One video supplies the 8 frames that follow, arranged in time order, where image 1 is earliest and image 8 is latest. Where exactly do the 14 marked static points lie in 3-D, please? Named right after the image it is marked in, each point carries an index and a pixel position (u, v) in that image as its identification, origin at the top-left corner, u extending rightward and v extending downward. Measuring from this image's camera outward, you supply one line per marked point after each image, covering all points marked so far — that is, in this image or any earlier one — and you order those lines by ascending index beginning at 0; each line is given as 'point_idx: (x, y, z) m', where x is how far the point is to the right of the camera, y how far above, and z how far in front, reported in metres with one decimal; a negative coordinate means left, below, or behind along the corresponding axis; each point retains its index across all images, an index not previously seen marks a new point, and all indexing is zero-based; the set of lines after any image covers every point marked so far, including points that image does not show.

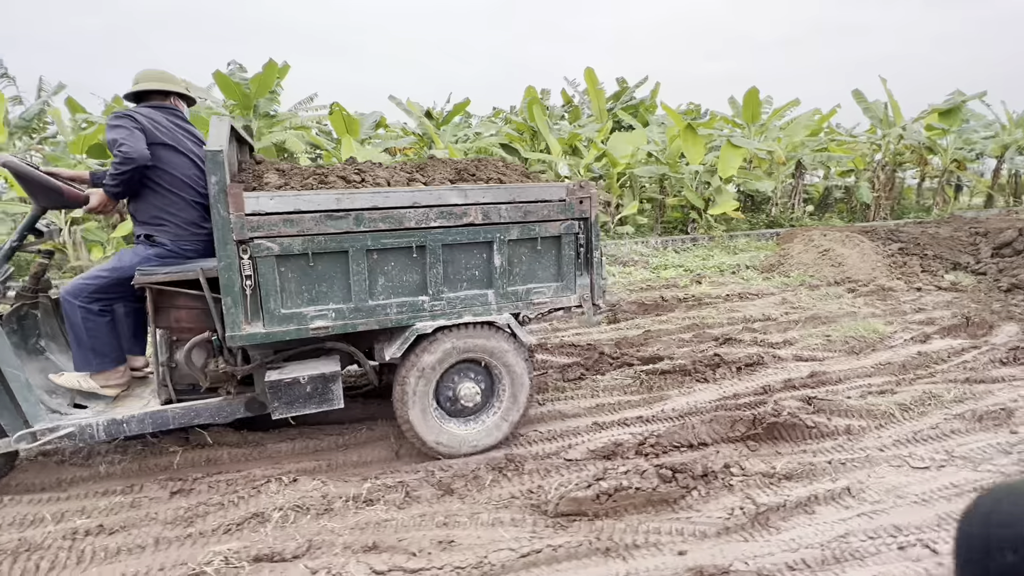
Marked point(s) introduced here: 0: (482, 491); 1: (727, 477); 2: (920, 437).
0: (-0.1, -1.1, +2.7) m
1: (+1.0, -1.1, +2.7) m
2: (+2.7, -1.0, +3.2) m
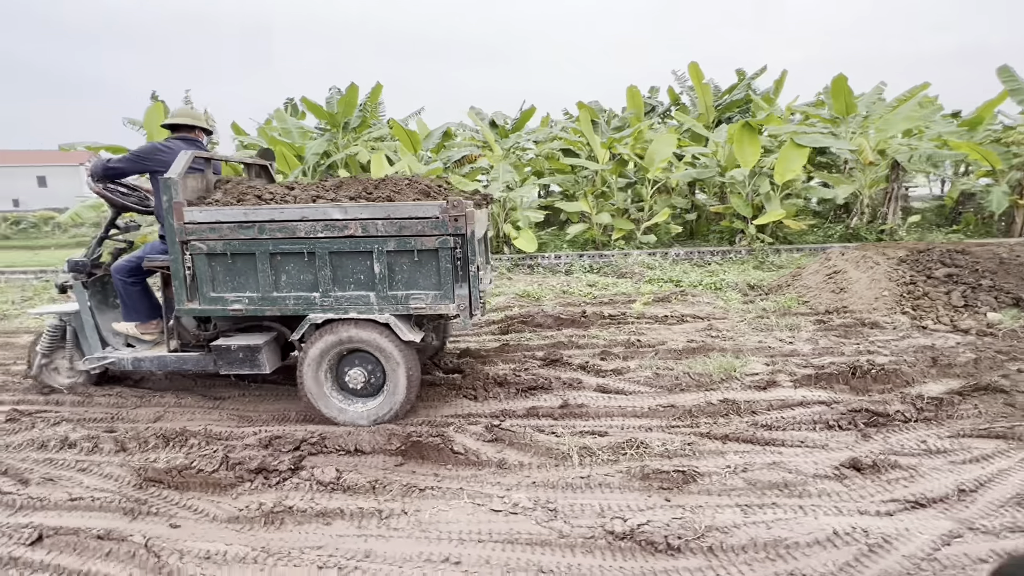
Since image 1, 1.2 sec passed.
0: (-2.6, -1.1, +3.4) m
1: (-1.5, -1.2, +3.0) m
2: (+0.3, -1.2, +3.0) m
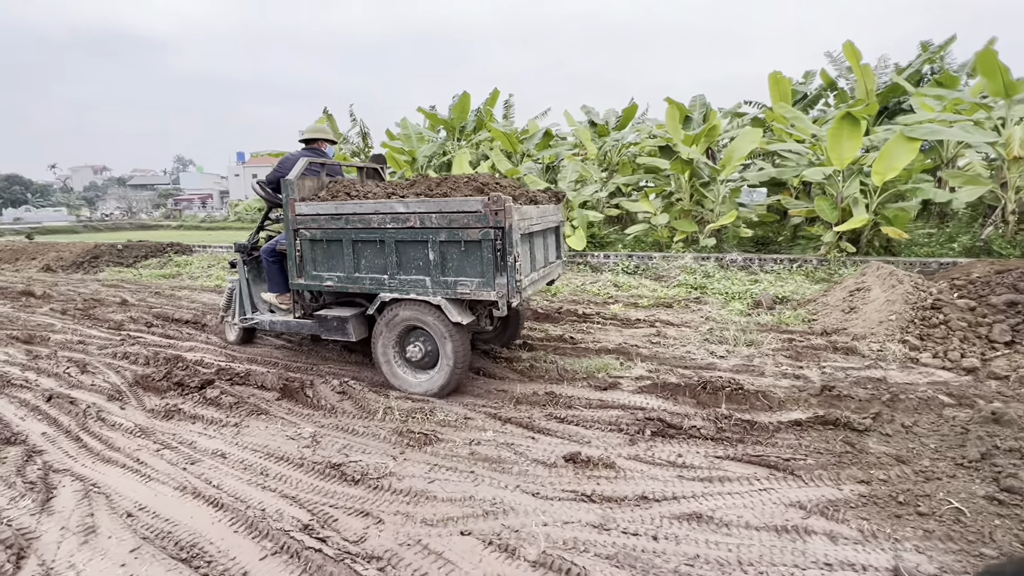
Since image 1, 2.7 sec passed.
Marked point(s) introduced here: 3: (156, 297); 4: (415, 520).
0: (-3.8, -0.8, +5.2) m
1: (-2.9, -0.9, +4.5) m
2: (-1.3, -1.1, +3.8) m
3: (-6.7, -0.2, +9.2) m
4: (-0.5, -1.3, +2.7) m
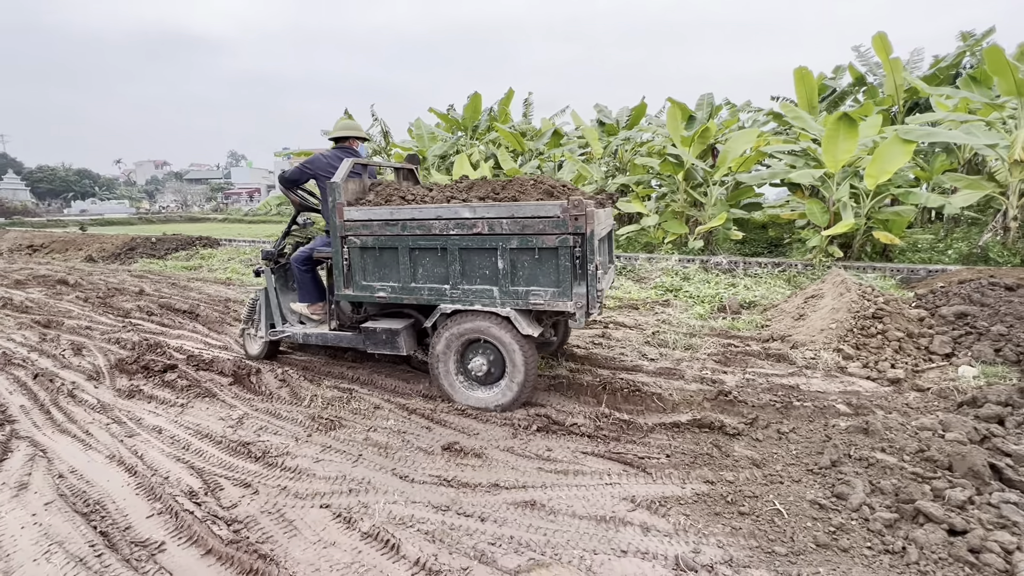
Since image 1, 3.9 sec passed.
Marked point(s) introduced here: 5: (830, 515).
0: (-4.5, -0.7, +5.8) m
1: (-3.7, -0.9, +5.0) m
2: (-2.1, -1.1, +4.2) m
3: (-7.0, 0.0, +10.1) m
4: (-1.4, -1.3, +3.1) m
5: (+1.8, -1.3, +2.7) m
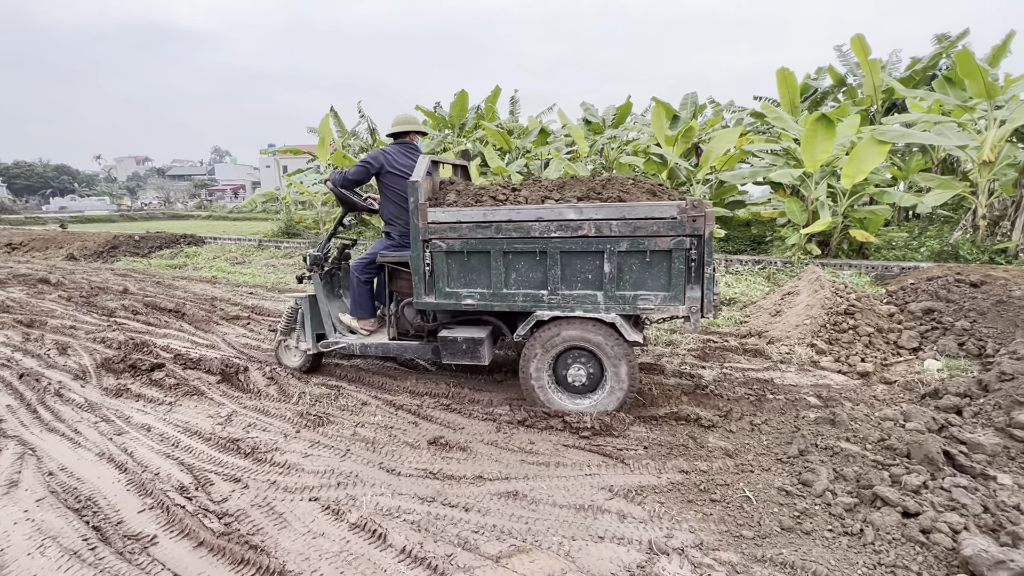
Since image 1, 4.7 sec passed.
0: (-4.7, -0.7, +5.8) m
1: (-3.8, -0.9, +5.0) m
2: (-2.2, -1.1, +4.3) m
3: (-7.3, 0.0, +10.0) m
4: (-1.5, -1.3, +3.2) m
5: (+1.7, -1.3, +2.9) m
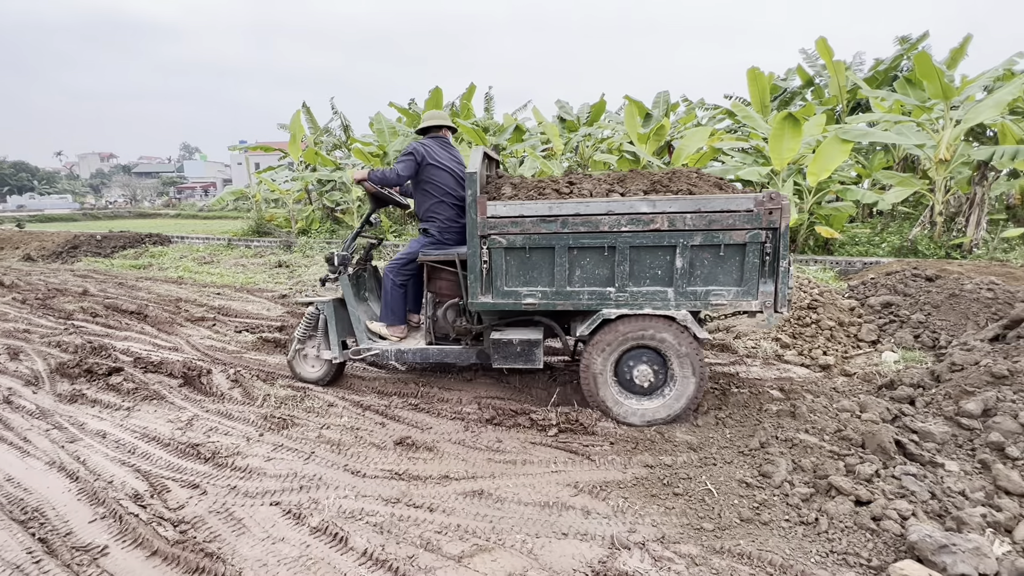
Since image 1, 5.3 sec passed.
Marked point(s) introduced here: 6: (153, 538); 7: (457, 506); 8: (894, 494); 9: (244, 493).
0: (-5.0, -0.7, +5.6) m
1: (-4.1, -0.9, +4.9) m
2: (-2.5, -1.1, +4.2) m
3: (-7.8, 0.0, +9.7) m
4: (-1.7, -1.3, +3.1) m
5: (+1.5, -1.2, +3.0) m
6: (-2.0, -1.4, +2.7) m
7: (-0.3, -1.3, +2.9) m
8: (+2.2, -1.2, +2.8) m
9: (-1.7, -1.3, +3.1) m
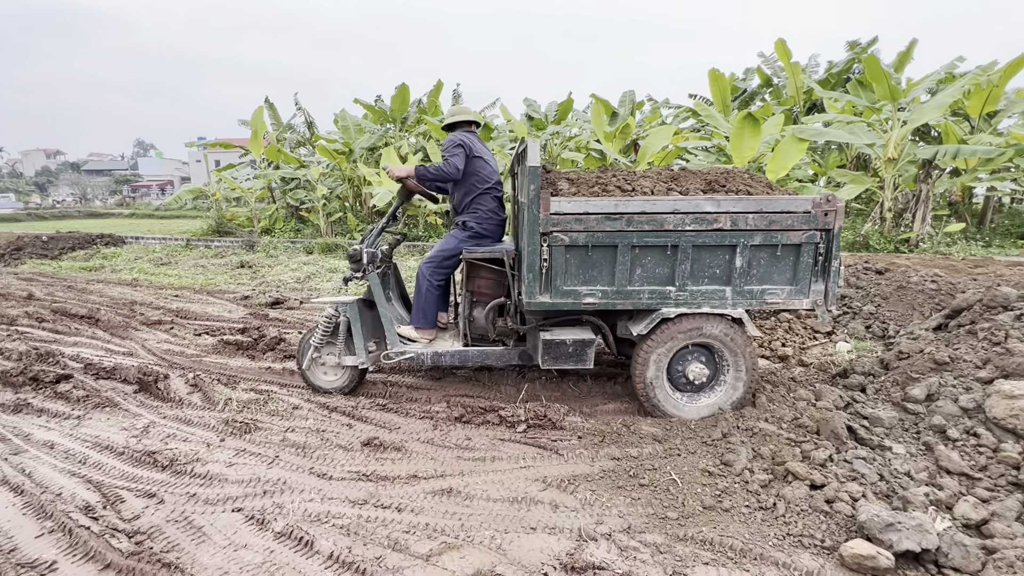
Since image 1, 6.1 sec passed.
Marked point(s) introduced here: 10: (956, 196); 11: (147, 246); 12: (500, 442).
0: (-5.3, -0.8, +5.3) m
1: (-4.4, -0.9, +4.6) m
2: (-2.7, -1.1, +4.1) m
3: (-8.4, -0.1, +9.2) m
4: (-1.9, -1.3, +3.0) m
5: (+1.3, -1.2, +3.1) m
6: (-2.1, -1.4, +2.6) m
7: (-0.5, -1.3, +2.9) m
8: (+2.0, -1.1, +2.9) m
9: (-1.9, -1.3, +3.0) m
10: (+9.5, +2.0, +10.5) m
11: (-10.5, +1.2, +14.1) m
12: (-0.1, -1.1, +3.6) m
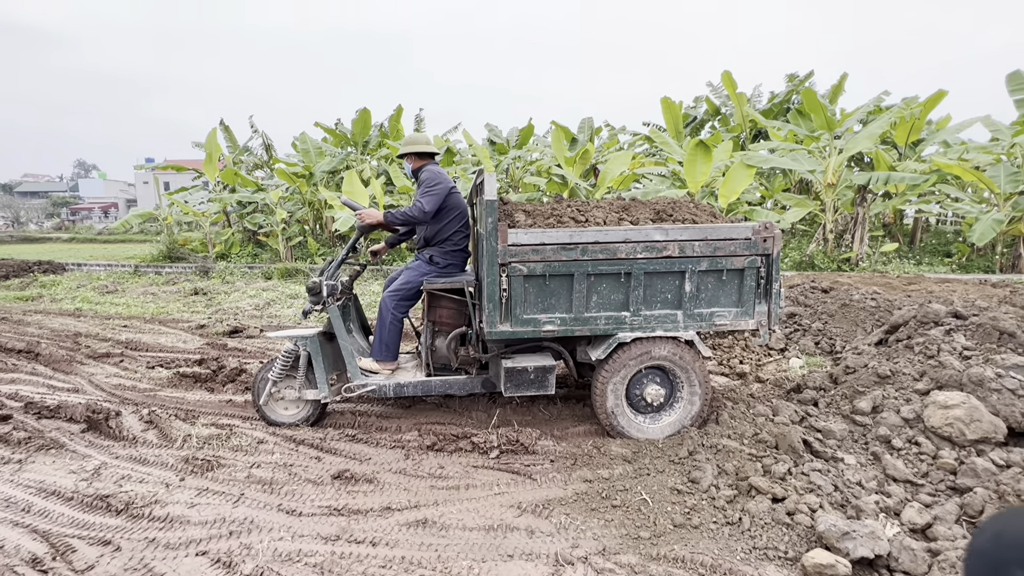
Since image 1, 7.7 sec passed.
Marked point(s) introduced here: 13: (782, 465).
0: (-5.6, -1.1, +4.9) m
1: (-4.7, -1.2, +4.3) m
2: (-3.0, -1.3, +3.9) m
3: (-9.0, -0.6, +8.6) m
4: (-2.1, -1.5, +2.9) m
5: (+1.1, -1.4, +3.2) m
6: (-2.3, -1.6, +2.4) m
7: (-0.7, -1.5, +2.9) m
8: (+1.8, -1.3, +3.1) m
9: (-2.0, -1.5, +2.9) m
10: (+8.7, +1.6, +11.3) m
11: (-11.5, +0.4, +13.4) m
12: (-0.3, -1.3, +3.6) m
13: (+1.8, -1.2, +3.3) m
